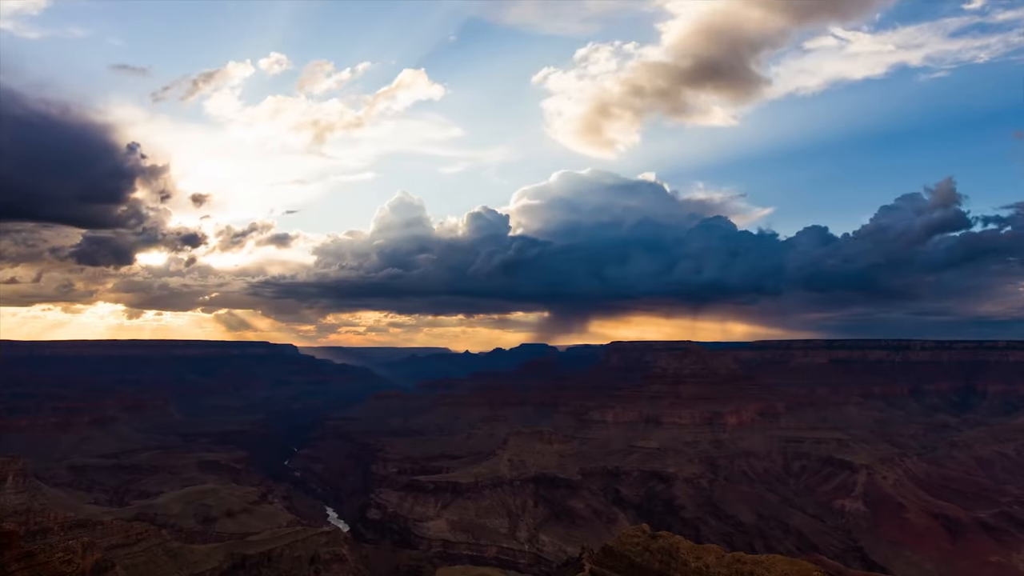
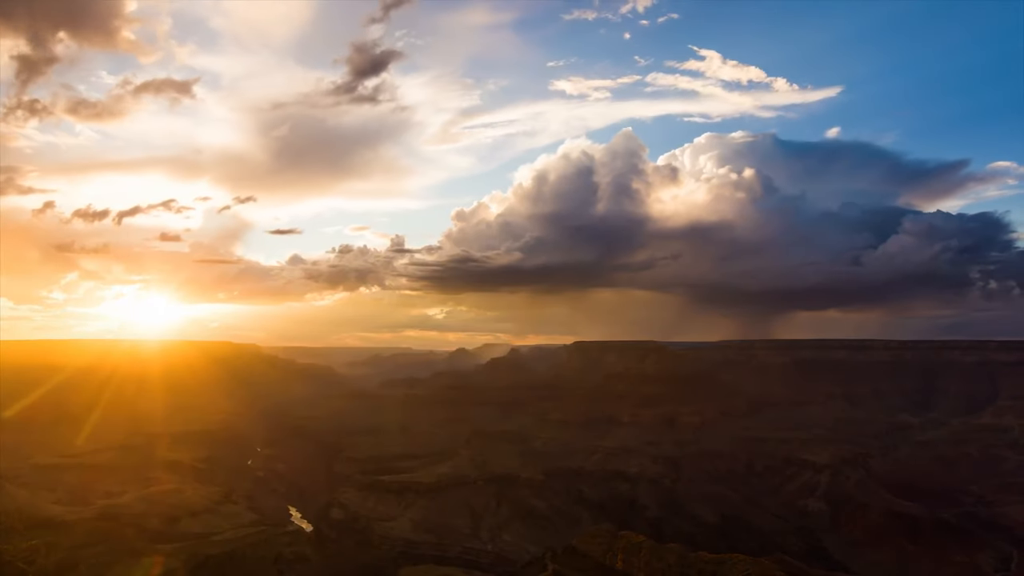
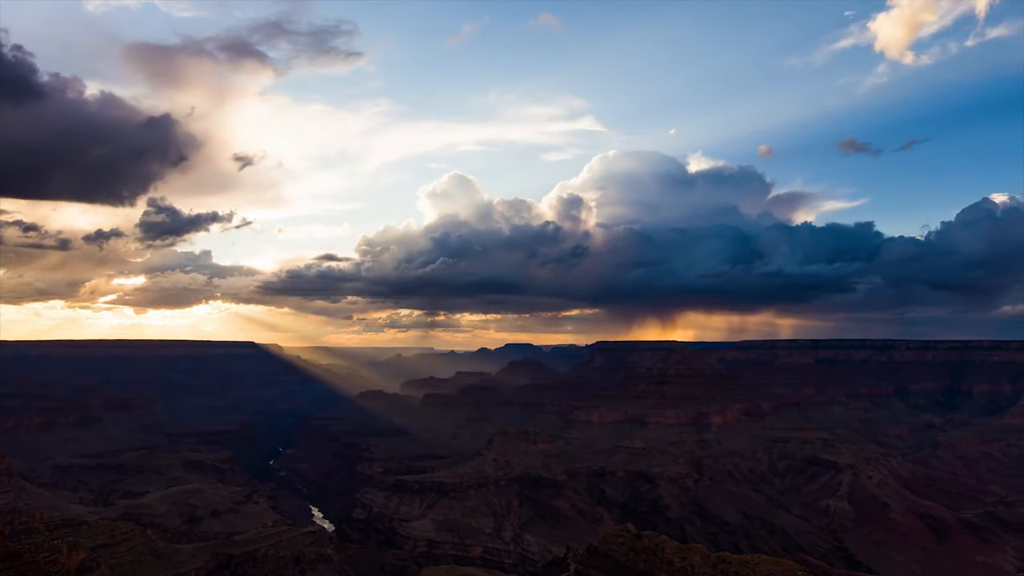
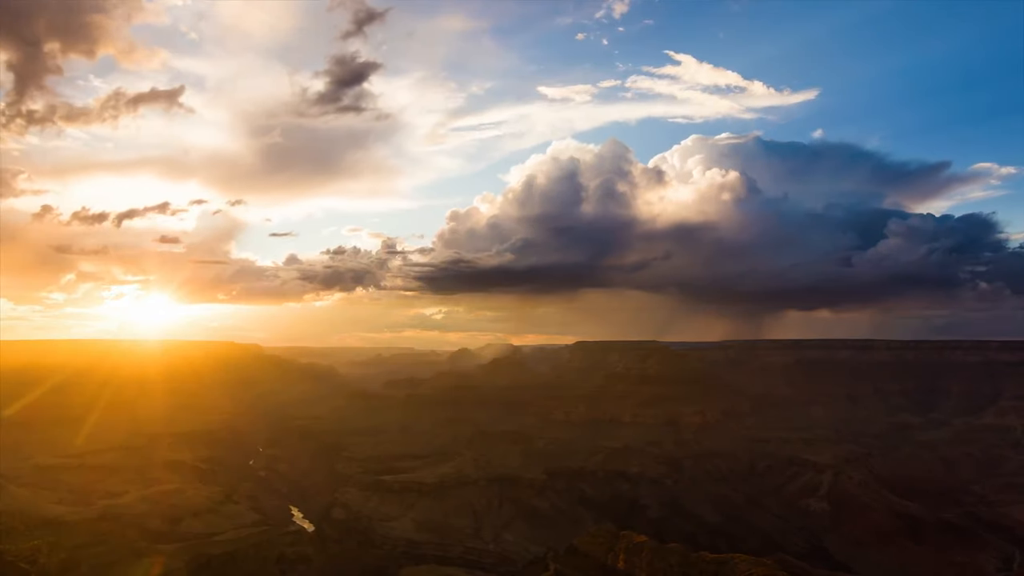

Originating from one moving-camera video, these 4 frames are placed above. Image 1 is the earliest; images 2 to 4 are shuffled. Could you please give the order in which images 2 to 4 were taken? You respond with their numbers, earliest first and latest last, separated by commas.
3, 4, 2
